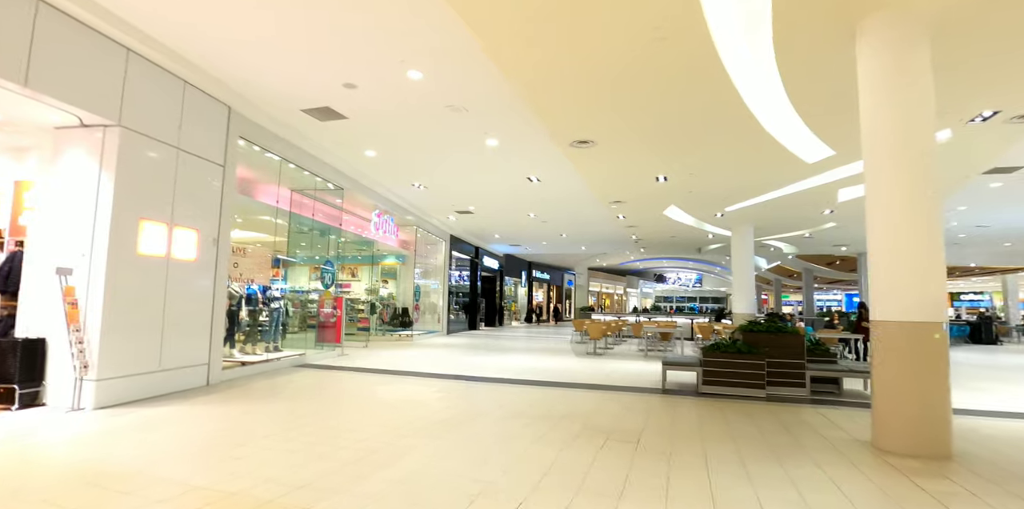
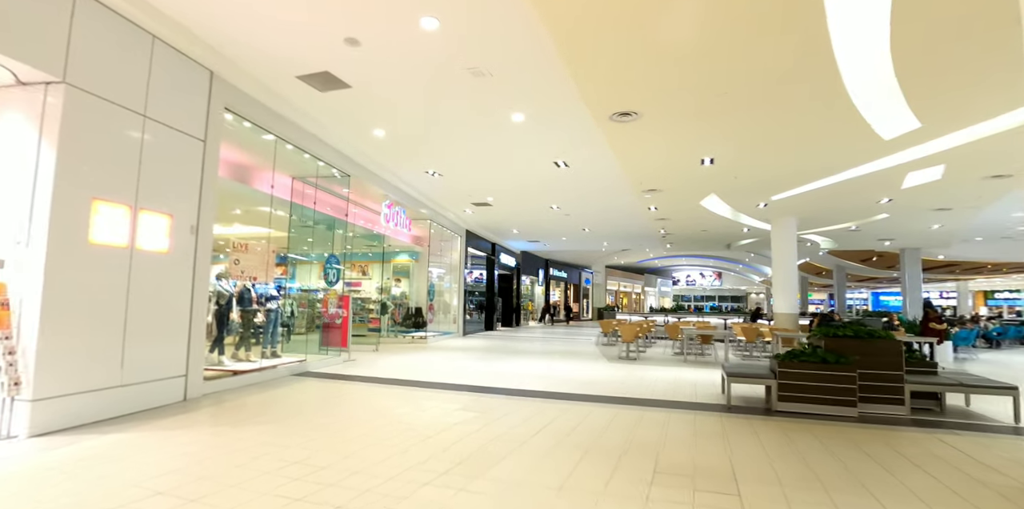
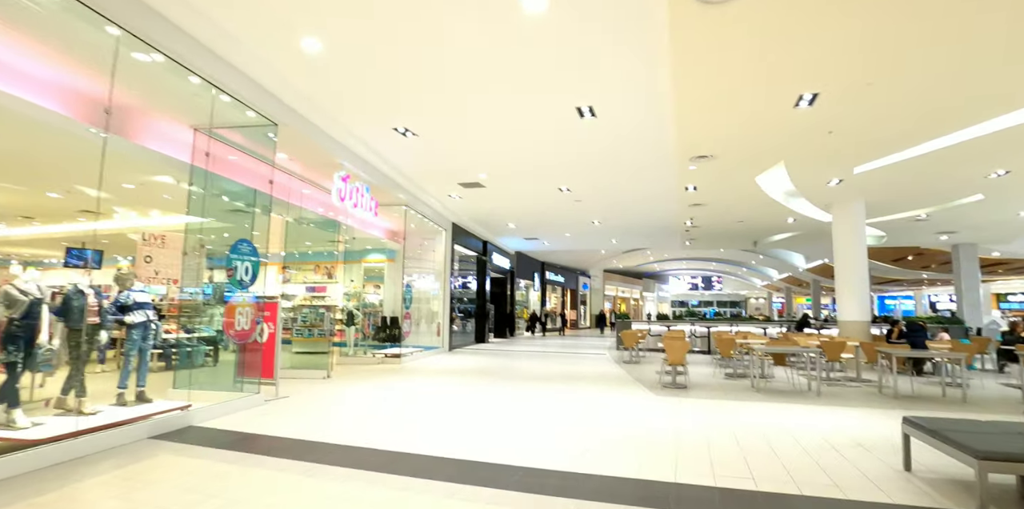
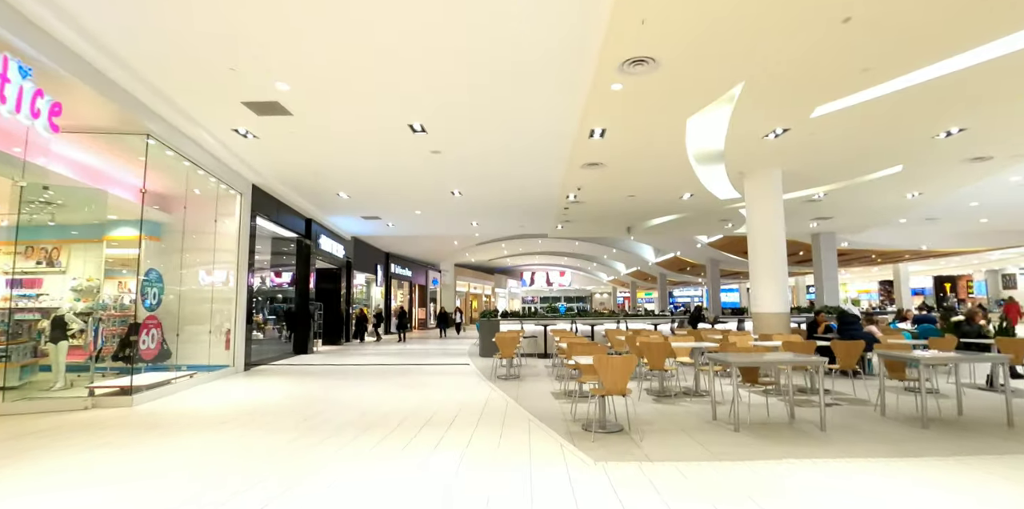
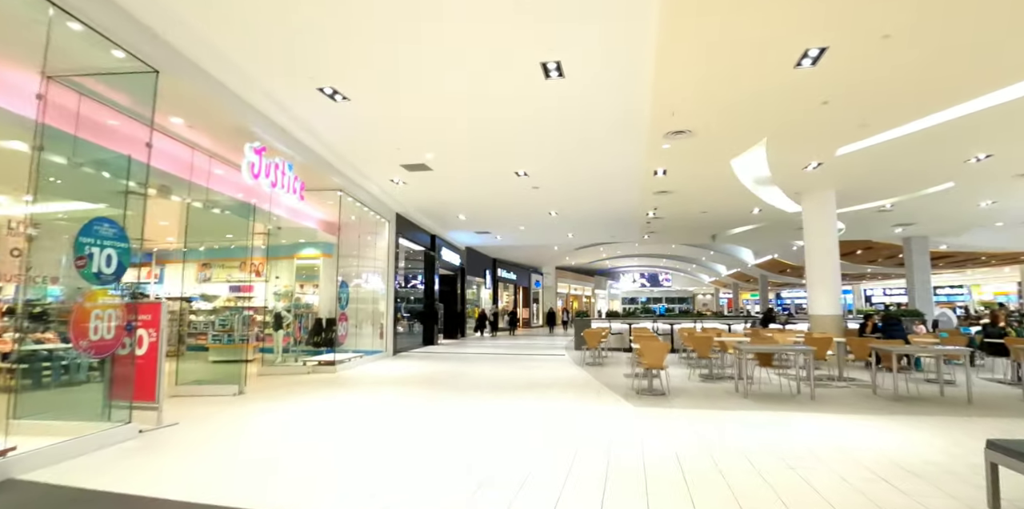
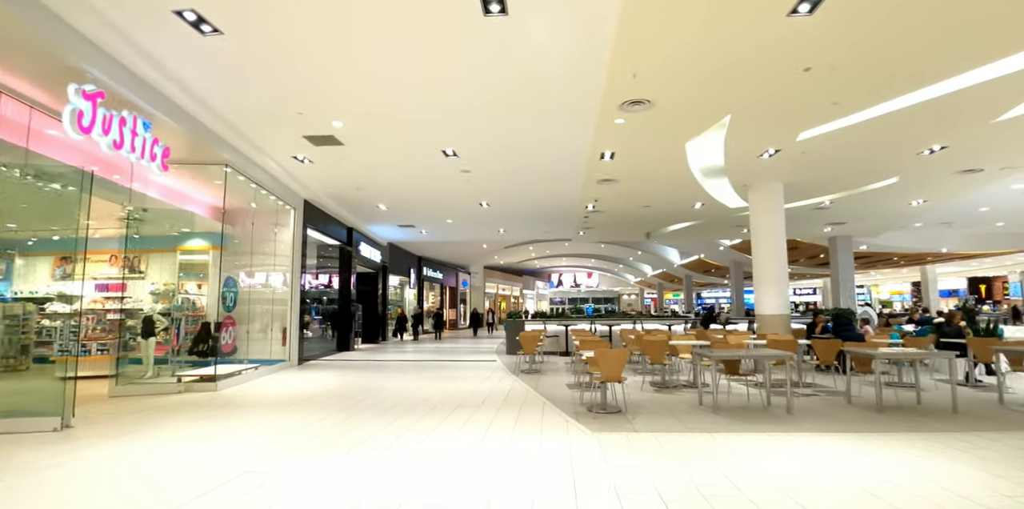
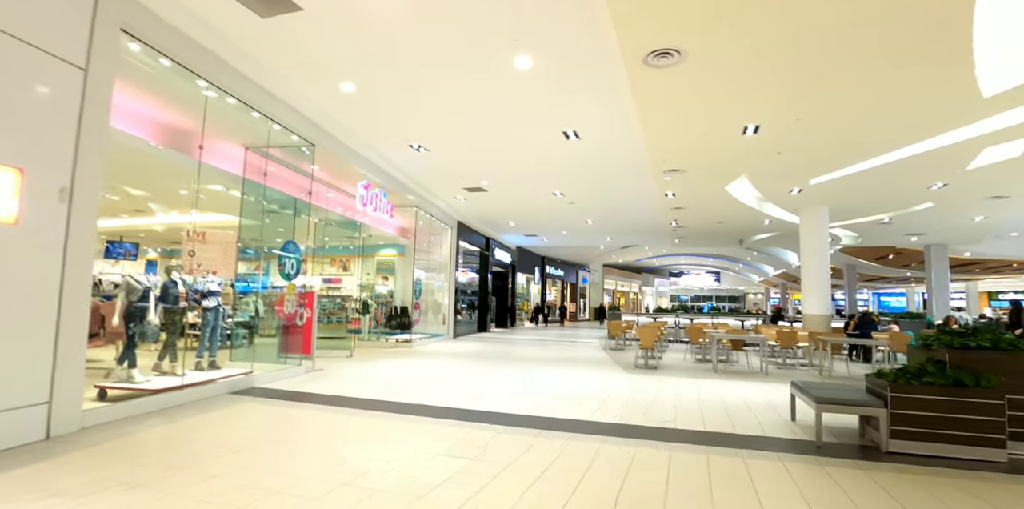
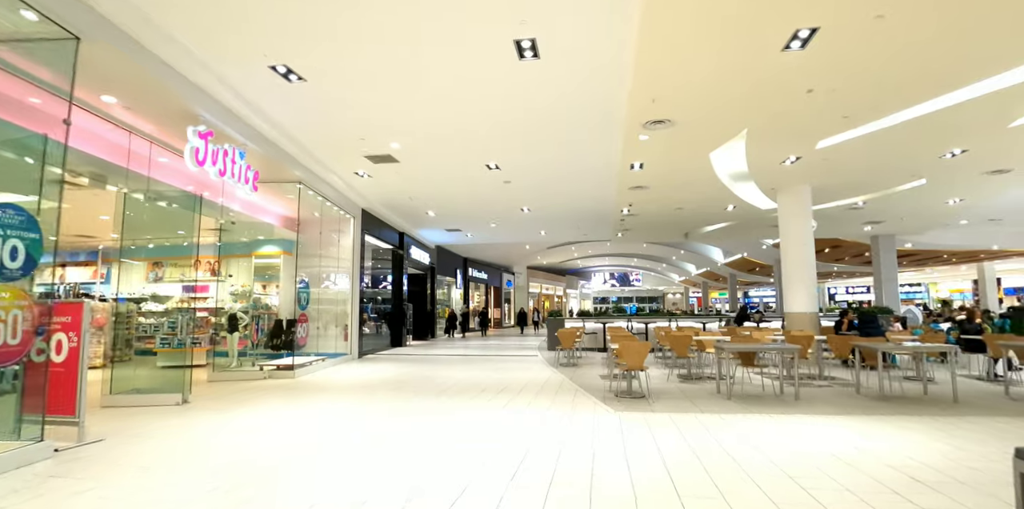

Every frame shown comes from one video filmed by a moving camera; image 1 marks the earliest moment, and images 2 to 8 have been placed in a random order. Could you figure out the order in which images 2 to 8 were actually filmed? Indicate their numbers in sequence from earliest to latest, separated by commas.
2, 7, 3, 5, 8, 6, 4
